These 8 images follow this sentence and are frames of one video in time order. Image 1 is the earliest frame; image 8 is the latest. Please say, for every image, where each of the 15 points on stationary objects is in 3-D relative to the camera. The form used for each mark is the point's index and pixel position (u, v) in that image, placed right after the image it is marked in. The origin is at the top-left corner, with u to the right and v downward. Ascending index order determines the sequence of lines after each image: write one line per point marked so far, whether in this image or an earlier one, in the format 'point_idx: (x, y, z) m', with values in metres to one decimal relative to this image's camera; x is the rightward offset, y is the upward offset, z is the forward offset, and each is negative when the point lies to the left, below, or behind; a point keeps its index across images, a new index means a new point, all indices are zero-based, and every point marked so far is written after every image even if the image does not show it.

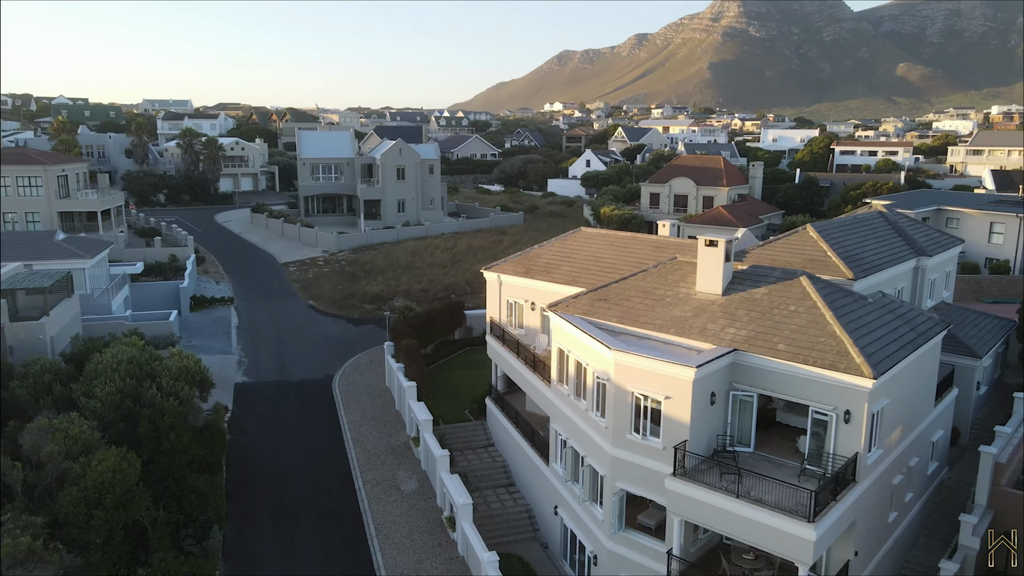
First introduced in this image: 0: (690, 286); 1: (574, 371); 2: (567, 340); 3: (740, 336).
0: (+4.7, +0.1, +19.3) m
1: (+1.6, -2.3, +19.6) m
2: (+1.5, -1.4, +19.9) m
3: (+5.4, -1.1, +17.1) m
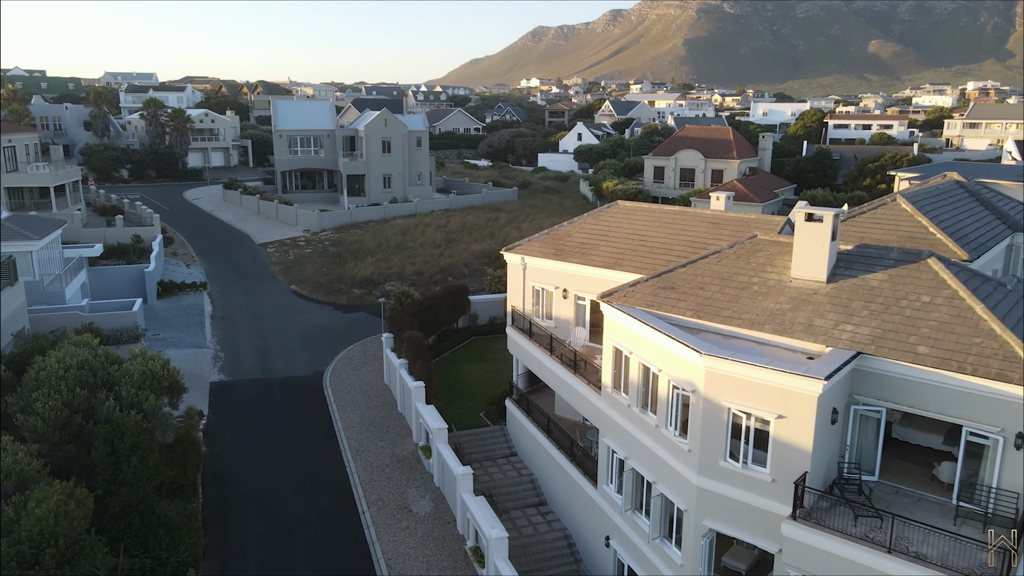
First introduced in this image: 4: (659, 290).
0: (+5.8, +0.4, +15.6) m
1: (+2.7, -2.0, +15.8) m
2: (+2.6, -1.1, +16.1) m
3: (+6.5, -0.9, +13.4) m
4: (+3.3, 0.0, +16.4) m
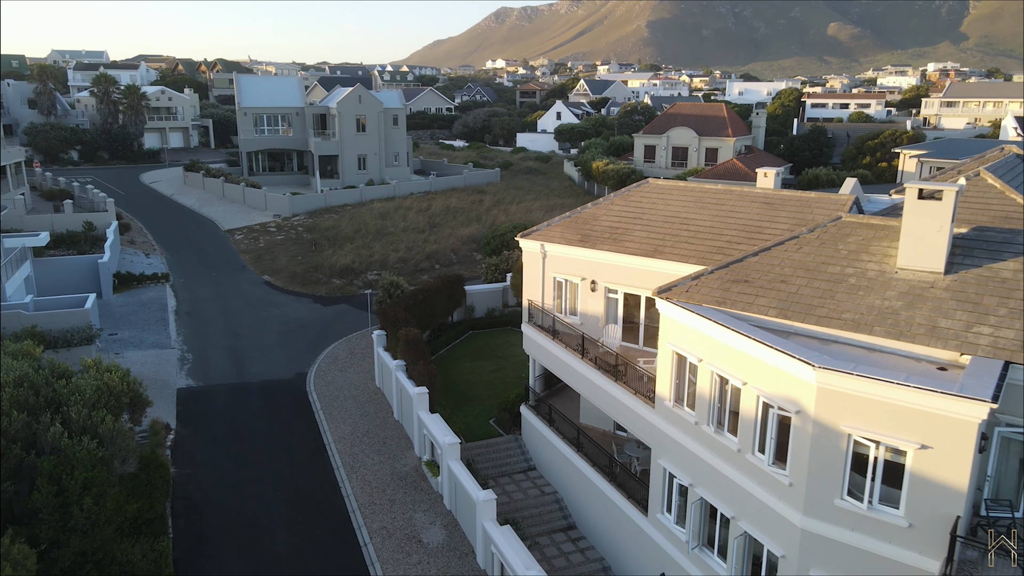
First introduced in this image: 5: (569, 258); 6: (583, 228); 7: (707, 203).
0: (+6.6, +0.5, +13.0) m
1: (+3.5, -1.9, +13.1) m
2: (+3.4, -1.0, +13.4) m
3: (+7.4, -0.8, +10.8) m
4: (+4.1, +0.1, +13.7) m
5: (+1.5, +0.8, +19.2) m
6: (+1.9, +1.6, +19.4) m
7: (+5.0, +2.2, +18.6) m
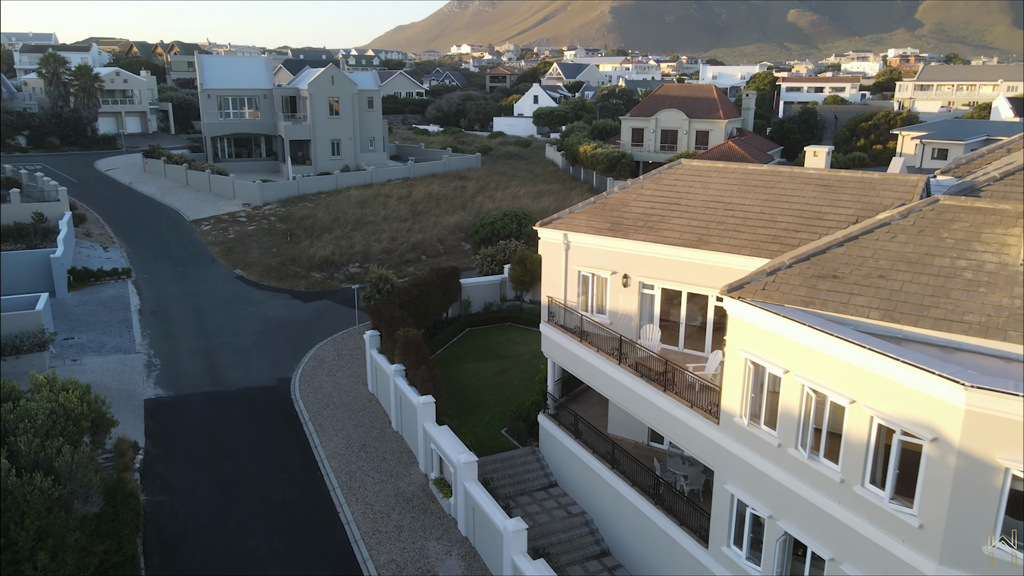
0: (+7.4, +0.6, +11.0) m
1: (+4.3, -1.8, +11.0) m
2: (+4.1, -1.0, +11.3) m
3: (+8.3, -0.7, +8.9) m
4: (+4.9, +0.1, +11.6) m
5: (+2.0, +0.9, +17.0) m
6: (+2.4, +1.7, +17.2) m
7: (+5.5, +2.3, +16.5) m
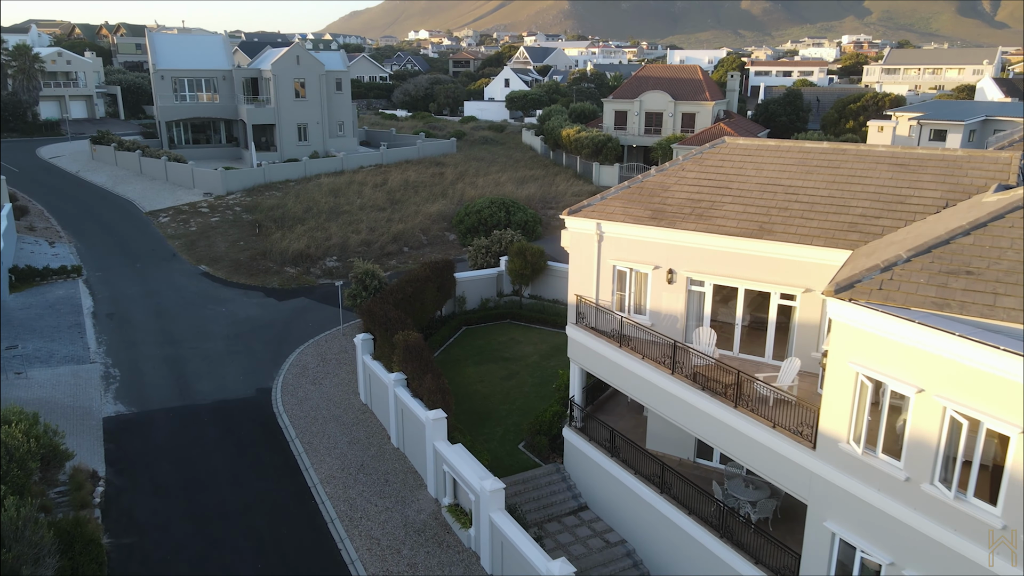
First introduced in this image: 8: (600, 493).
0: (+8.2, +0.6, +9.1) m
1: (+5.2, -1.8, +9.0) m
2: (+5.0, -1.0, +9.2) m
3: (+9.3, -0.7, +7.1) m
4: (+5.7, +0.2, +9.6) m
5: (+2.6, +1.0, +14.8) m
6: (+2.9, +1.8, +15.0) m
7: (+6.0, +2.4, +14.4) m
8: (+1.9, -4.5, +15.9) m
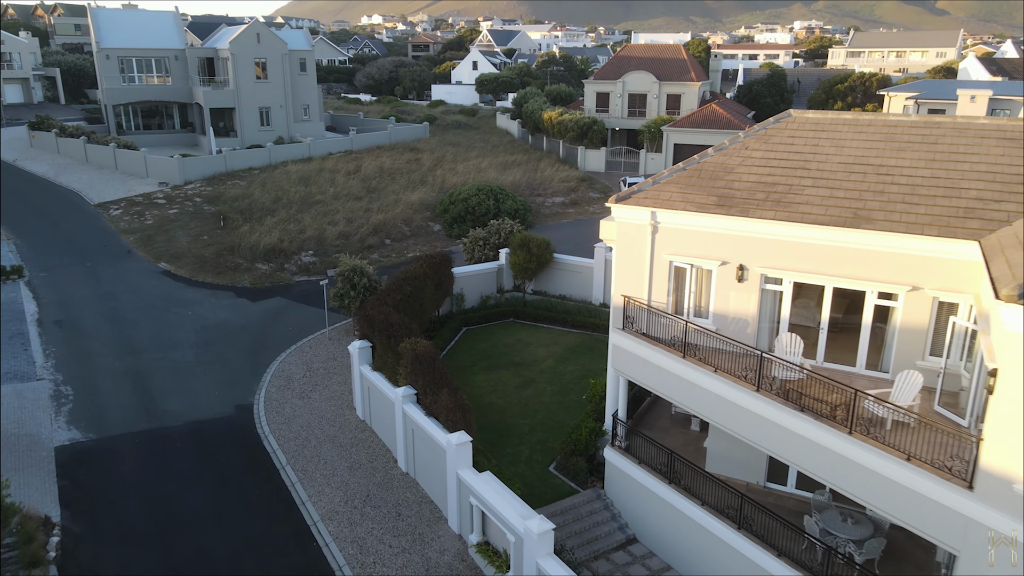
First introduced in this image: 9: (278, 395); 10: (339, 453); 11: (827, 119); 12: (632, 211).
0: (+9.3, +0.7, +7.2) m
1: (+6.3, -1.9, +7.0) m
2: (+6.1, -1.0, +7.2) m
3: (+10.5, -0.7, +5.3) m
4: (+6.7, +0.1, +7.6) m
5: (+3.3, +1.0, +12.6) m
6: (+3.6, +1.8, +12.8) m
7: (+6.8, +2.5, +12.4) m
8: (+2.7, -4.5, +13.8) m
9: (-6.3, -2.8, +19.3) m
10: (-4.0, -3.9, +17.0) m
11: (+5.8, +3.1, +13.3) m
12: (+2.2, +1.4, +13.1) m
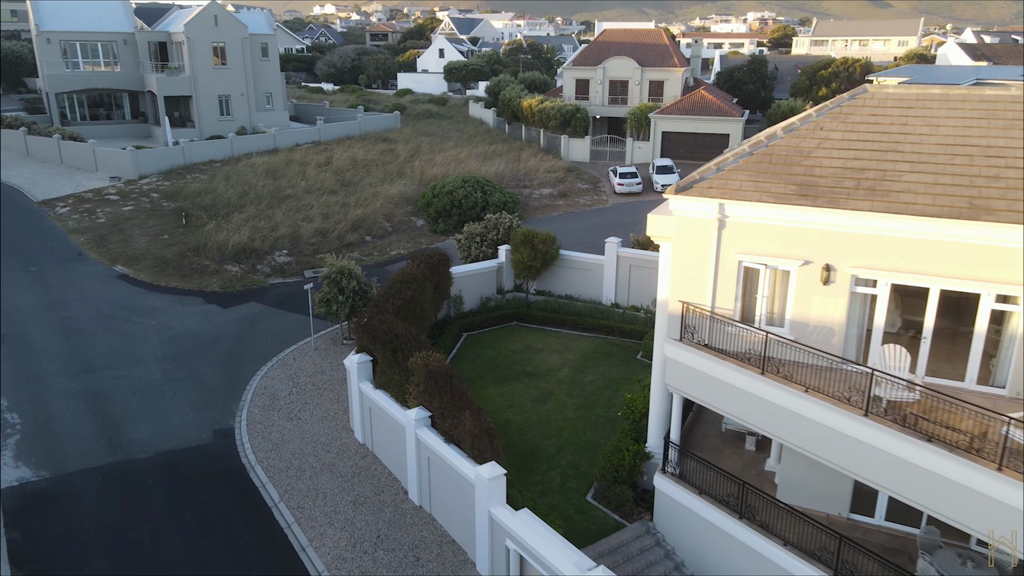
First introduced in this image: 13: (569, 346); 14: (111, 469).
0: (+10.3, +0.7, +5.7) m
1: (+7.4, -1.9, +5.4) m
2: (+7.1, -1.1, +5.5) m
3: (+11.6, -0.7, +3.9) m
4: (+7.7, +0.1, +5.9) m
5: (+4.0, +0.9, +10.8) m
6: (+4.3, +1.7, +10.9) m
7: (+7.4, +2.5, +10.8) m
8: (+3.4, -4.6, +12.0) m
9: (-5.9, -3.0, +17.0) m
10: (-3.5, -4.0, +14.8) m
11: (+6.4, +3.1, +11.6) m
12: (+2.8, +1.3, +11.2) m
13: (+1.5, -1.6, +19.7) m
14: (-8.2, -3.7, +14.9) m
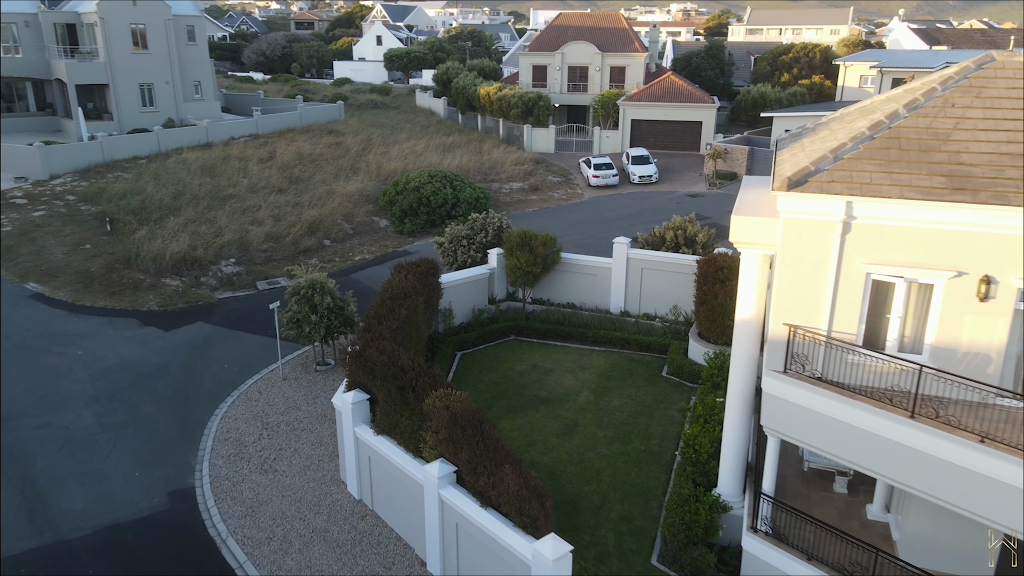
0: (+11.6, +0.6, +4.1) m
1: (+8.8, -2.1, +3.5) m
2: (+8.6, -1.3, +3.6) m
3: (+13.2, -0.7, +2.4) m
4: (+9.1, -0.1, +4.1) m
5: (+4.9, +0.7, +8.5) m
6: (+5.1, +1.5, +8.7) m
7: (+8.3, +2.4, +8.8) m
8: (+4.3, -4.8, +9.7) m
9: (-5.4, -3.5, +13.8) m
10: (-2.8, -4.4, +11.8) m
11: (+7.1, +3.0, +9.5) m
12: (+3.7, +1.1, +8.8) m
13: (+1.7, -1.8, +17.2) m
14: (-7.6, -4.3, +11.5) m
